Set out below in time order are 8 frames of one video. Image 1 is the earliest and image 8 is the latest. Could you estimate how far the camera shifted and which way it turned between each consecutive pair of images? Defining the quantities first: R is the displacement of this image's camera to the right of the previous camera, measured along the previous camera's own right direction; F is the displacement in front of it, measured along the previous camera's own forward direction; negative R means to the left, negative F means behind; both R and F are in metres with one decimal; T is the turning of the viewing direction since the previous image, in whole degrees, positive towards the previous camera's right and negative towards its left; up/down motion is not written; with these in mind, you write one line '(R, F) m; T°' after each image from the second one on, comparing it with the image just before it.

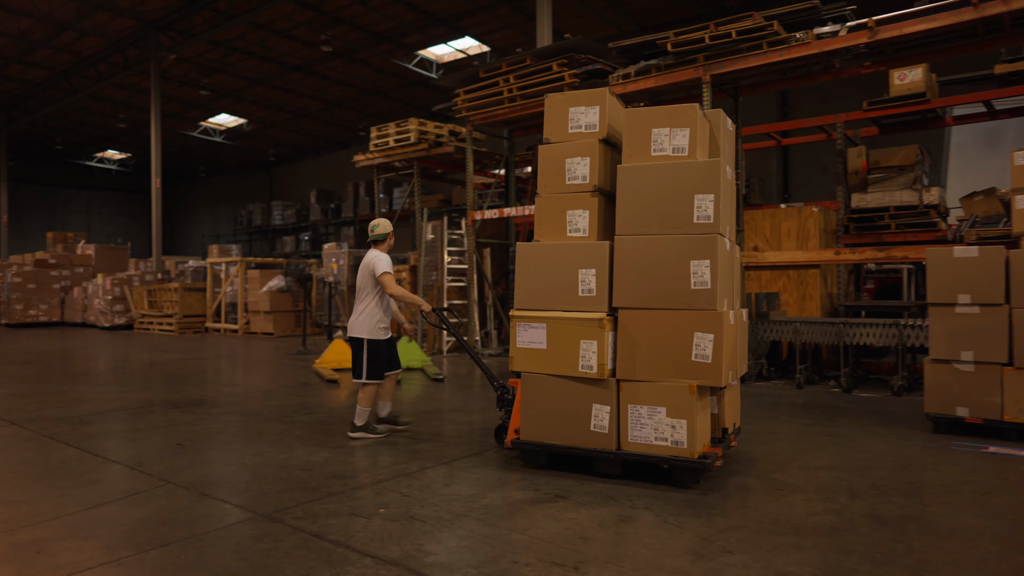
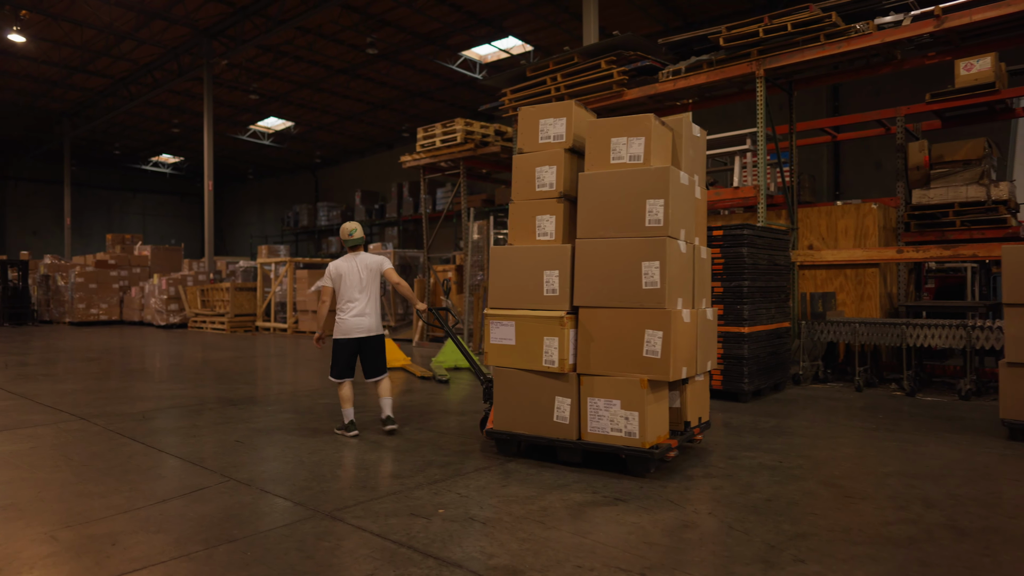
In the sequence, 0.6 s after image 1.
(-0.1, 0.0) m; -3°
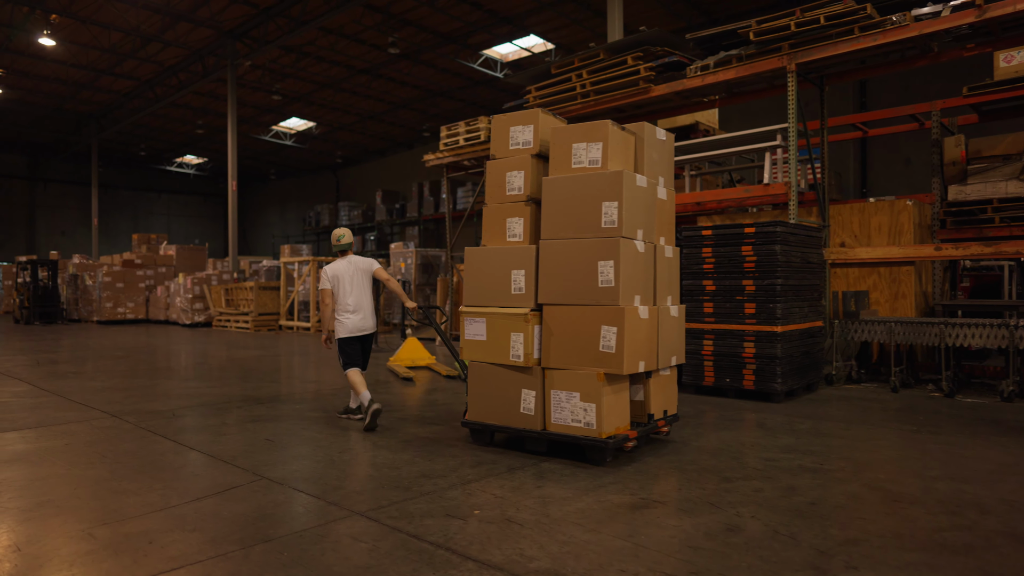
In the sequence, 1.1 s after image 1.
(-0.1, +0.1) m; -2°
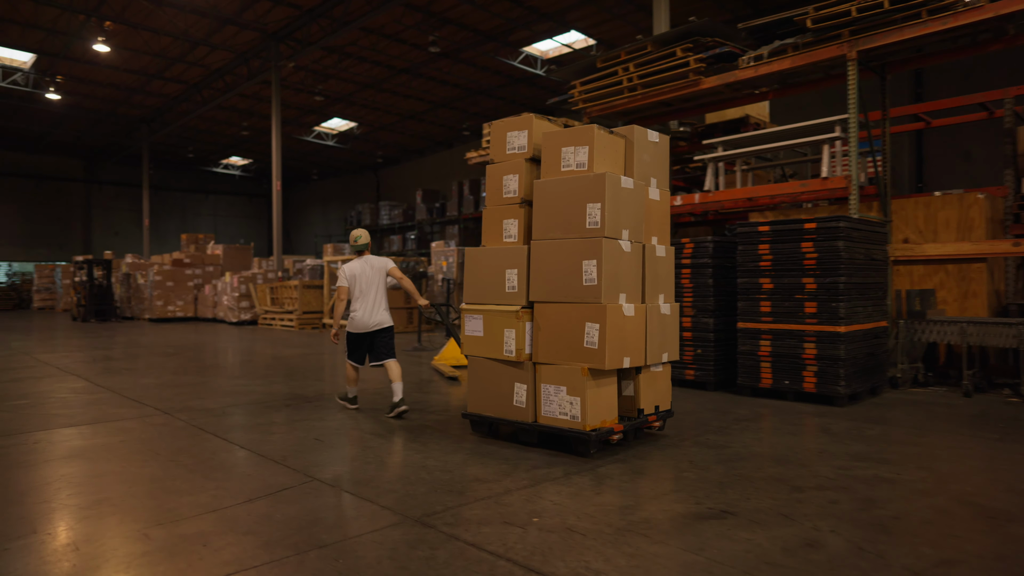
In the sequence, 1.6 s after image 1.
(-0.1, +0.1) m; -3°
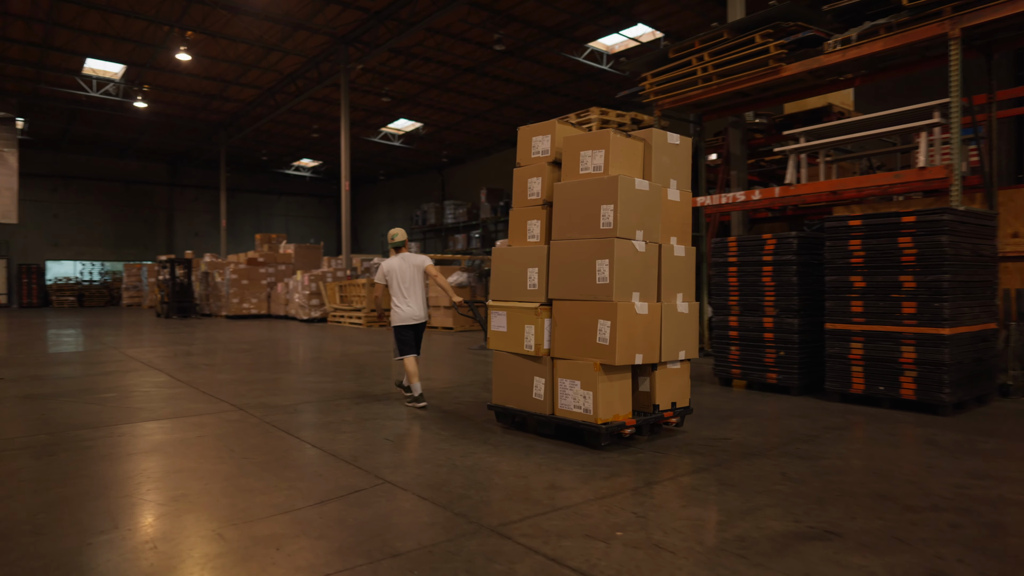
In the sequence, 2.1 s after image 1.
(-0.1, +0.2) m; -5°
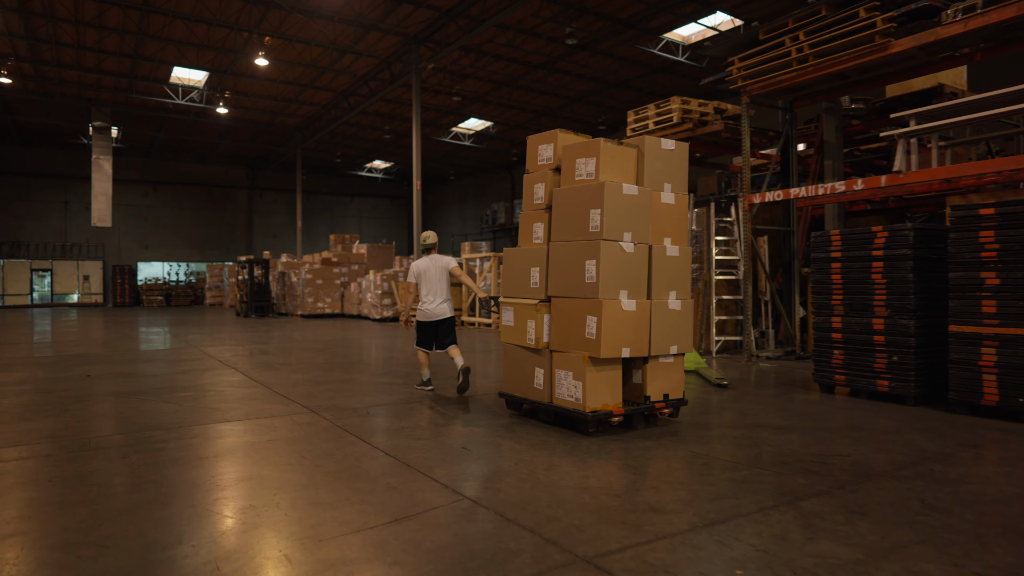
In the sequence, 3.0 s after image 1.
(-0.1, +0.3) m; -6°
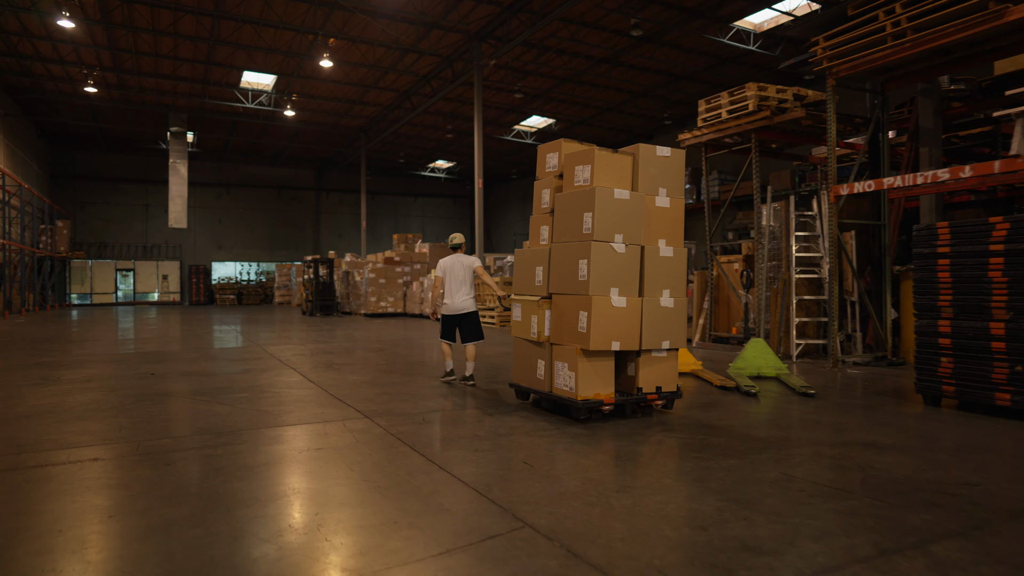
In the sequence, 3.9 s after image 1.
(0.0, +0.4) m; -5°
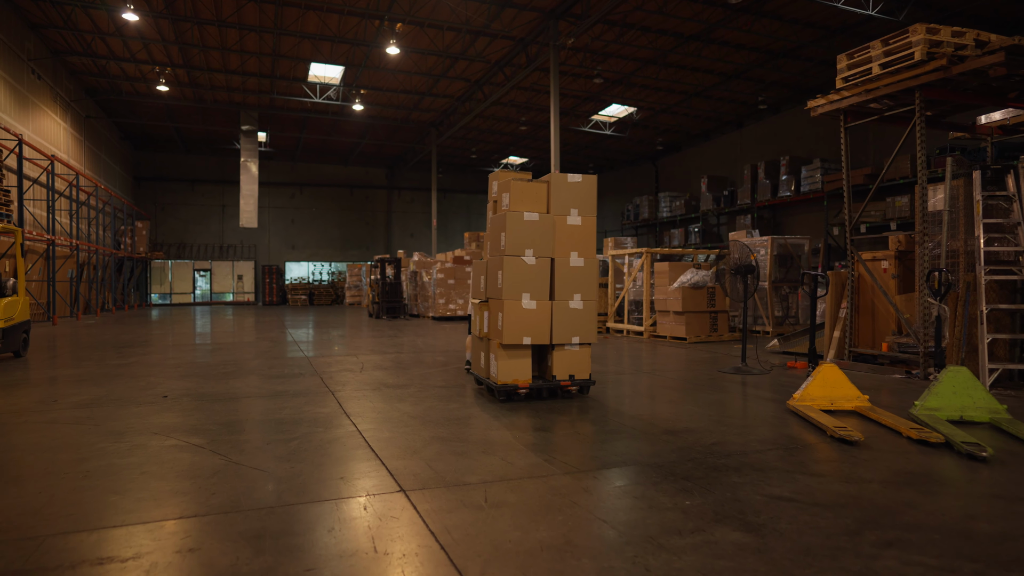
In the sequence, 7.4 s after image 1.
(-0.2, +1.8) m; -6°
